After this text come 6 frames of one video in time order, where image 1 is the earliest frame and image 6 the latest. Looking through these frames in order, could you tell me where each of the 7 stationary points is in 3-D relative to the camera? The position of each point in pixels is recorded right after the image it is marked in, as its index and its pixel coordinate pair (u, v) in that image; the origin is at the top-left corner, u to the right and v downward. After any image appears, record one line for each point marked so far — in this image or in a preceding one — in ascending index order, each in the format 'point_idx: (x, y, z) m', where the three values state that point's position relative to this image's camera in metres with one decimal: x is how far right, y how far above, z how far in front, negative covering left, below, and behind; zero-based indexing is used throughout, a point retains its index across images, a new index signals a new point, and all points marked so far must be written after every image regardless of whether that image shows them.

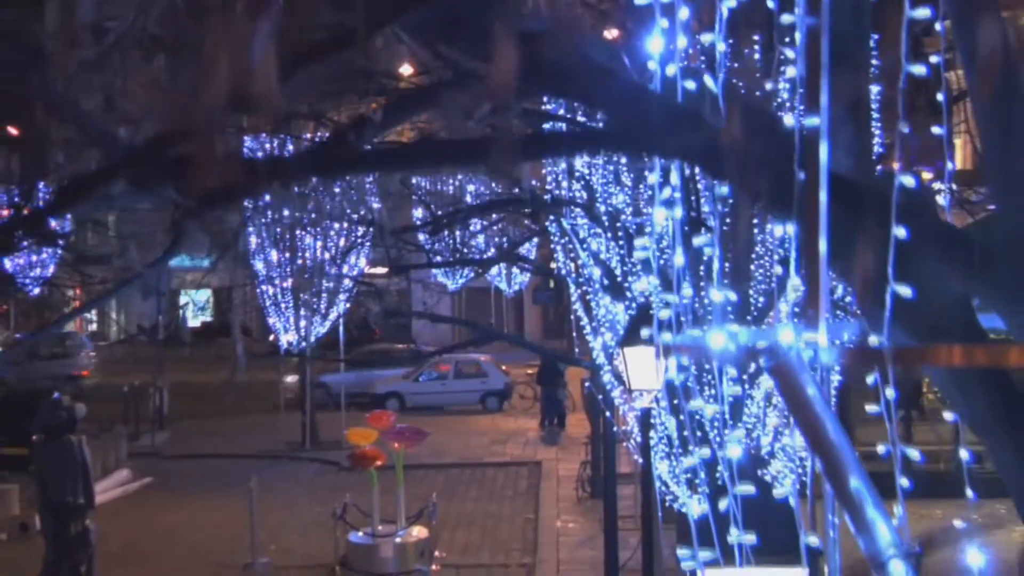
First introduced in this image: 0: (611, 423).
0: (+0.9, -1.1, +10.5) m
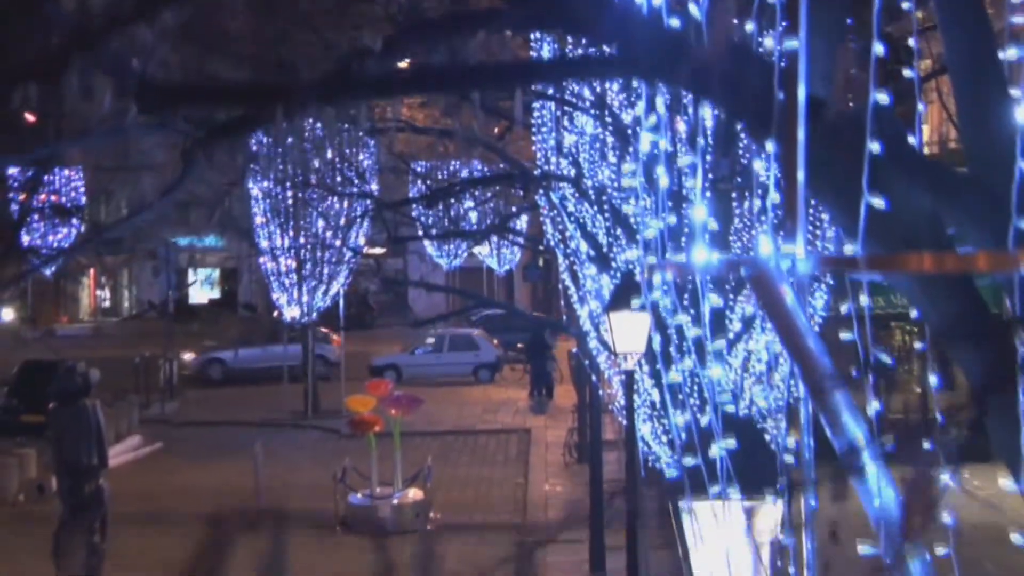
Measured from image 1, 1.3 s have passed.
0: (+0.8, -0.9, +11.2) m
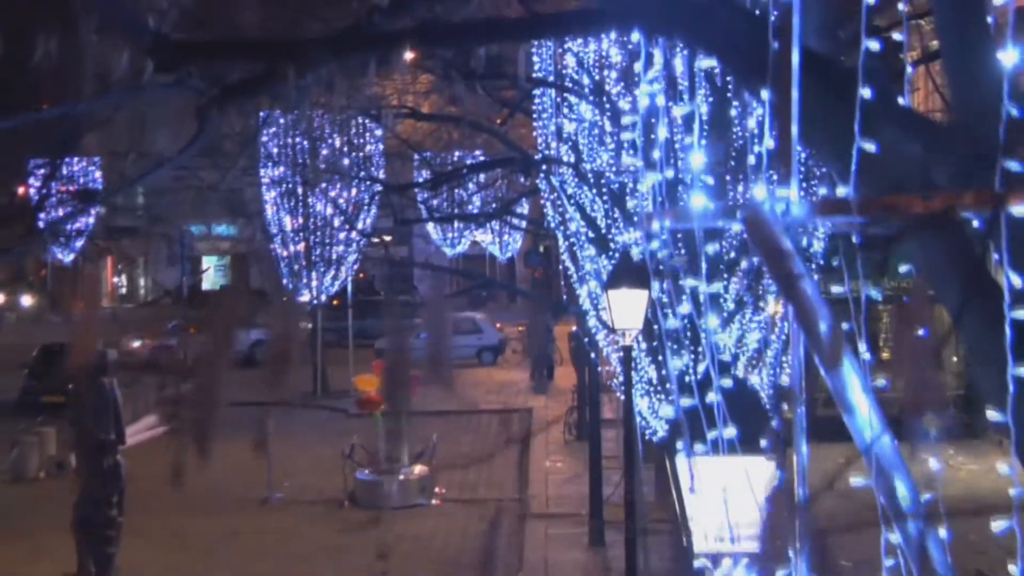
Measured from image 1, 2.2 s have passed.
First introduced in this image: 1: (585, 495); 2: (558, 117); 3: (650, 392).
0: (+0.8, -0.7, +11.6) m
1: (+0.8, -2.2, +12.9) m
2: (+0.4, +1.6, +11.2) m
3: (+1.3, -1.0, +11.1) m
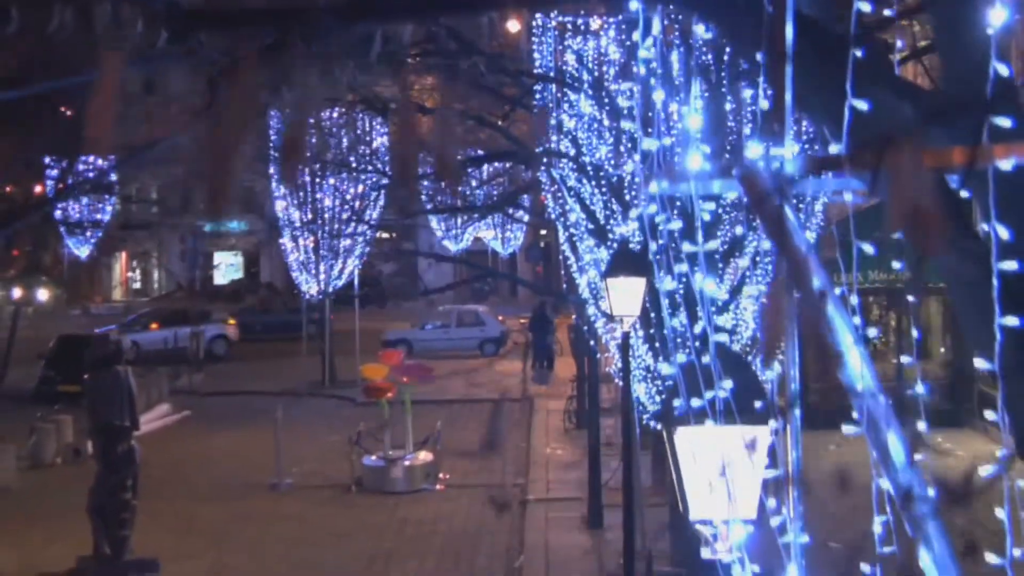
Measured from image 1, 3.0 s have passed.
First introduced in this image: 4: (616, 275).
0: (+0.8, -0.6, +12.0) m
1: (+0.8, -2.1, +13.3) m
2: (+0.4, +1.7, +11.7) m
3: (+1.3, -0.9, +11.6) m
4: (+0.8, +0.1, +9.5) m
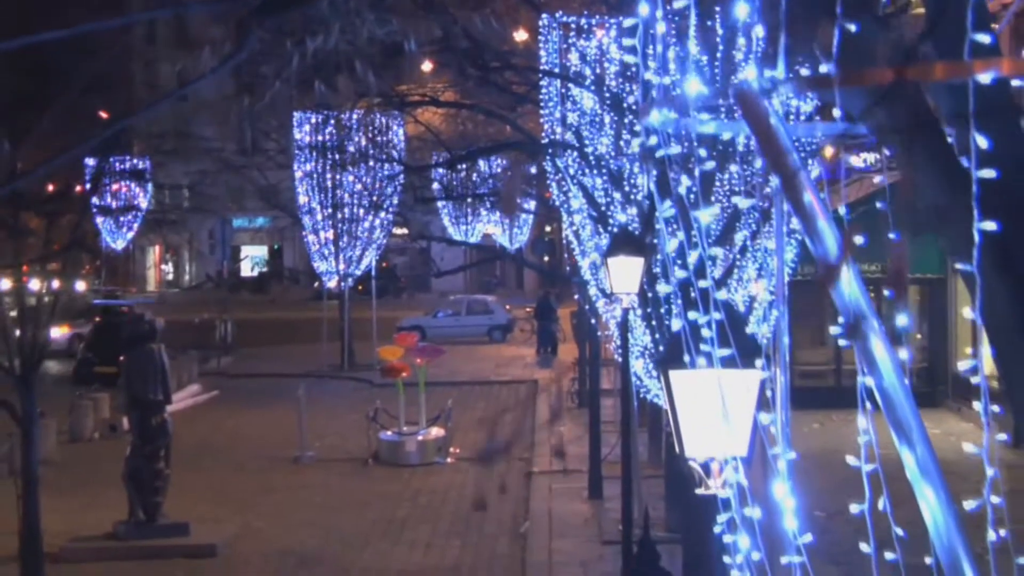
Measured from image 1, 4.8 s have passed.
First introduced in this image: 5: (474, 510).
0: (+0.9, -0.4, +13.0) m
1: (+0.9, -2.0, +14.2) m
2: (+0.5, +1.9, +12.7) m
3: (+1.4, -0.7, +12.5) m
4: (+0.9, +0.4, +10.5) m
5: (-0.4, -2.3, +12.7) m
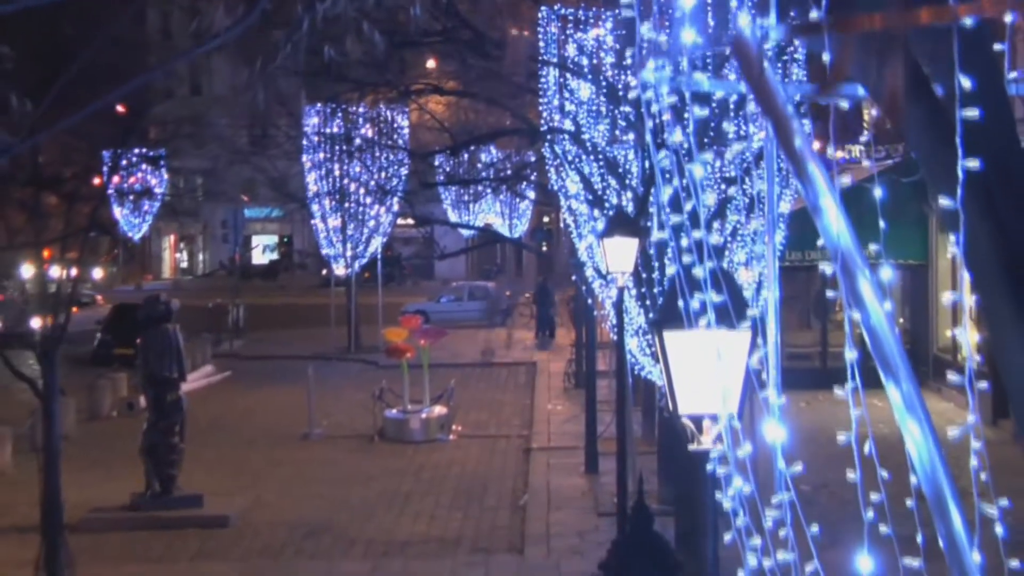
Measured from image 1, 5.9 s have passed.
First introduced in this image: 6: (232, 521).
0: (+0.9, -0.3, +13.6) m
1: (+0.9, -1.8, +14.8) m
2: (+0.5, +2.0, +13.4) m
3: (+1.4, -0.5, +13.1) m
4: (+0.8, +0.6, +11.1) m
5: (-0.4, -2.1, +13.3) m
6: (-2.9, -2.4, +12.4) m
